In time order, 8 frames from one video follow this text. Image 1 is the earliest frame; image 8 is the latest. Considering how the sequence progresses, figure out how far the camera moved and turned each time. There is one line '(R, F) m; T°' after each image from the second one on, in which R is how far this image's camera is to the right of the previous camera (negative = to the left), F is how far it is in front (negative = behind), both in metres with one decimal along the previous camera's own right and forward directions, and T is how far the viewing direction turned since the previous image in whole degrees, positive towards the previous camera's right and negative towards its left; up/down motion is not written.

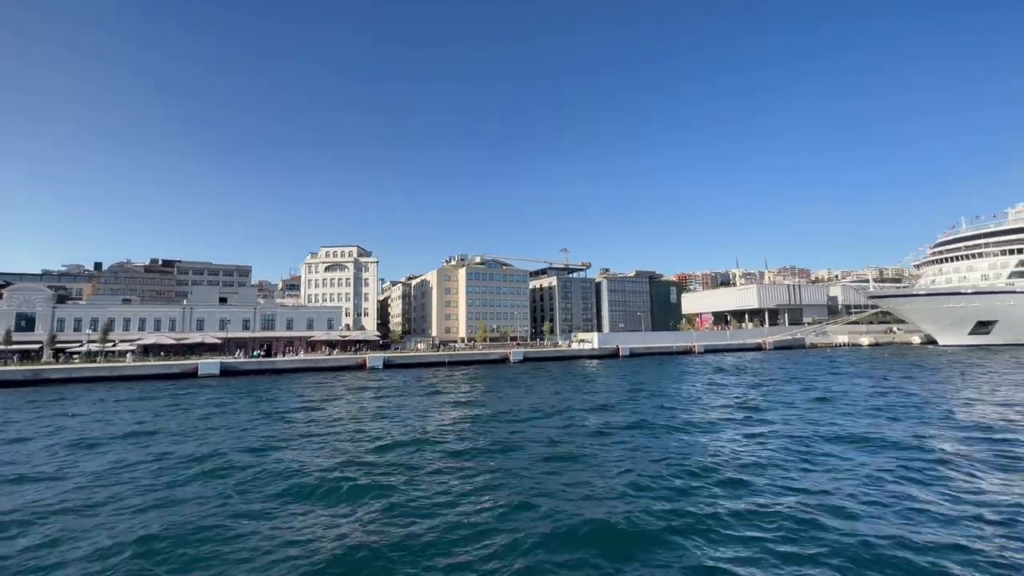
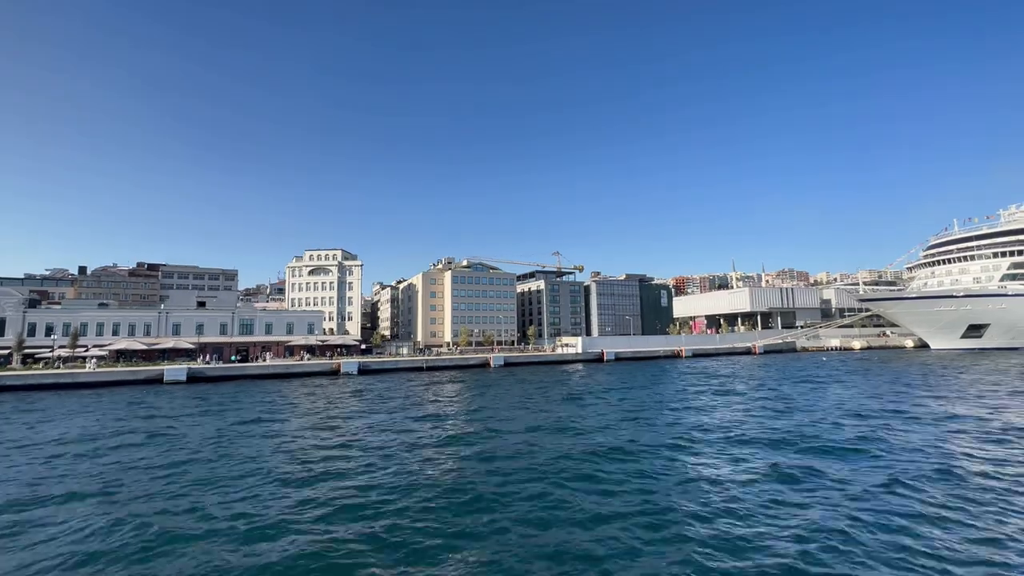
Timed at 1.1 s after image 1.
(+1.5, +0.6) m; 0°
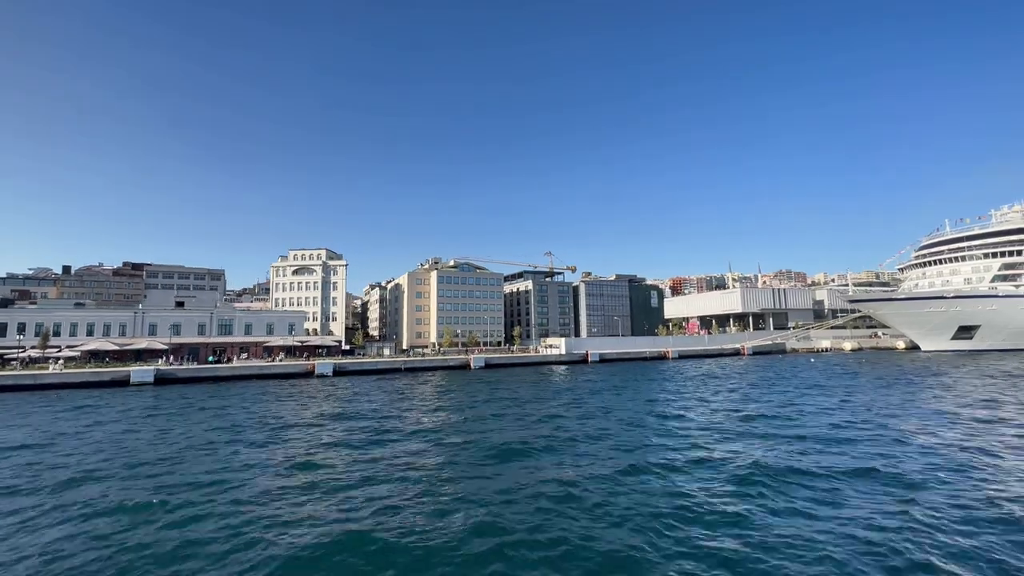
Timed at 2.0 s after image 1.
(+1.4, +0.5) m; 0°
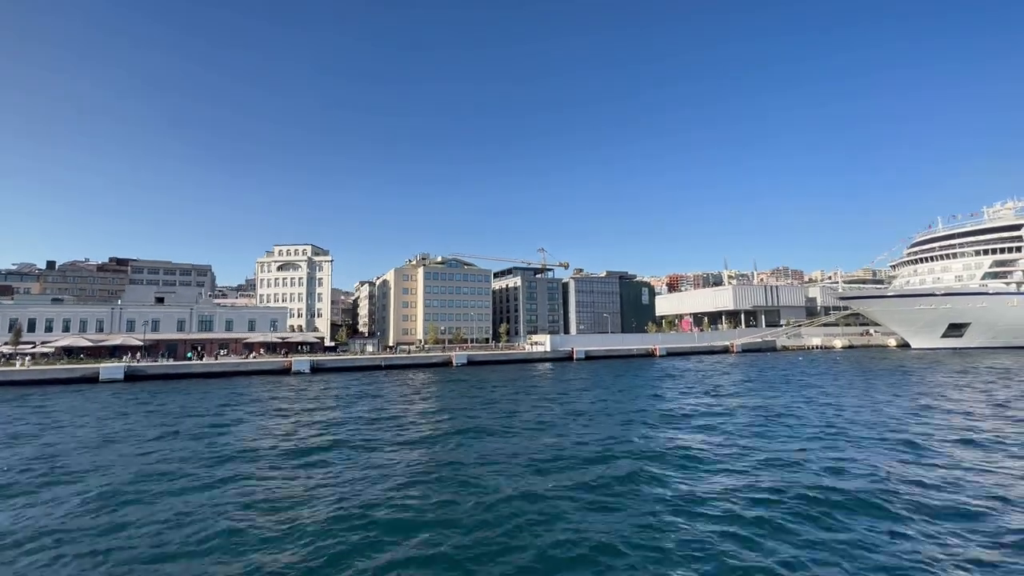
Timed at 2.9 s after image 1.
(+1.1, +0.5) m; 0°
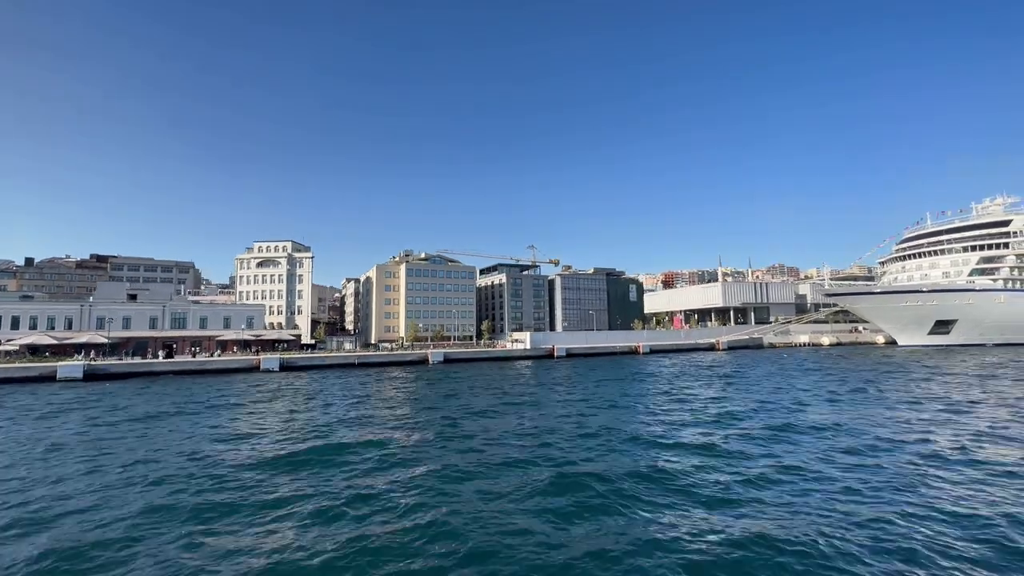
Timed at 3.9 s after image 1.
(+1.5, +0.6) m; 0°
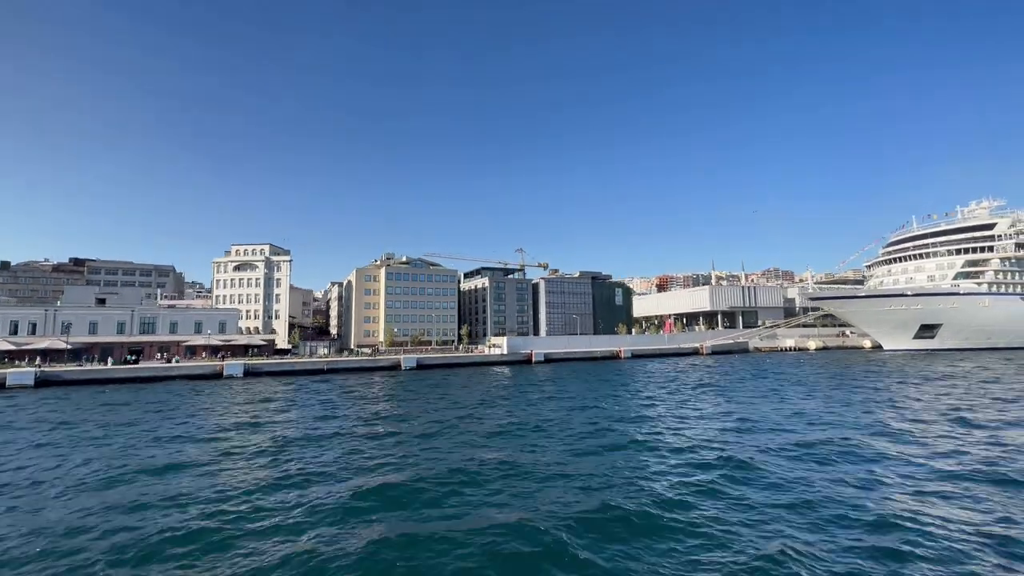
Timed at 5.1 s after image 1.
(+1.6, +0.7) m; 0°
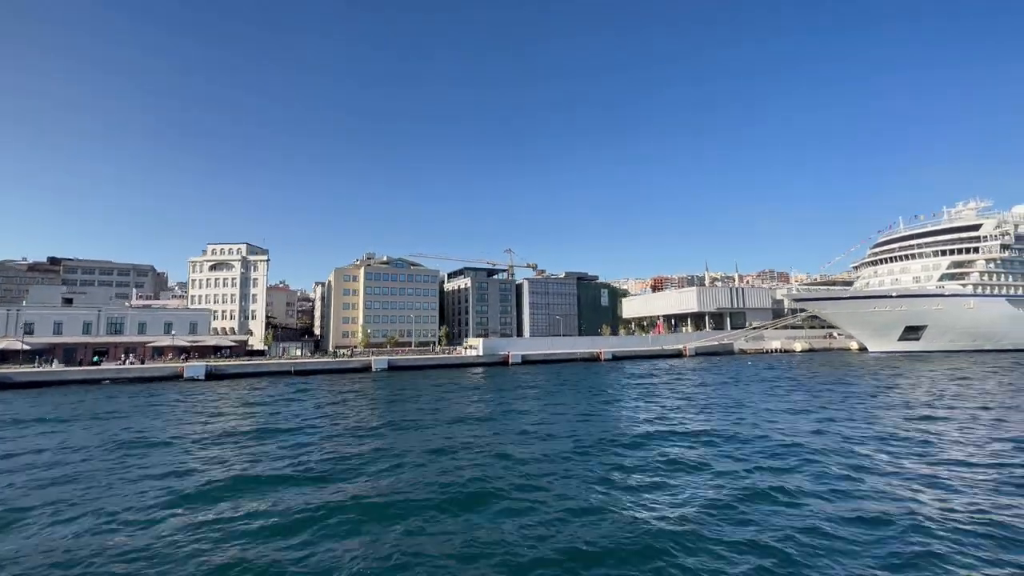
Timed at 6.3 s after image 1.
(+1.7, +0.7) m; 0°
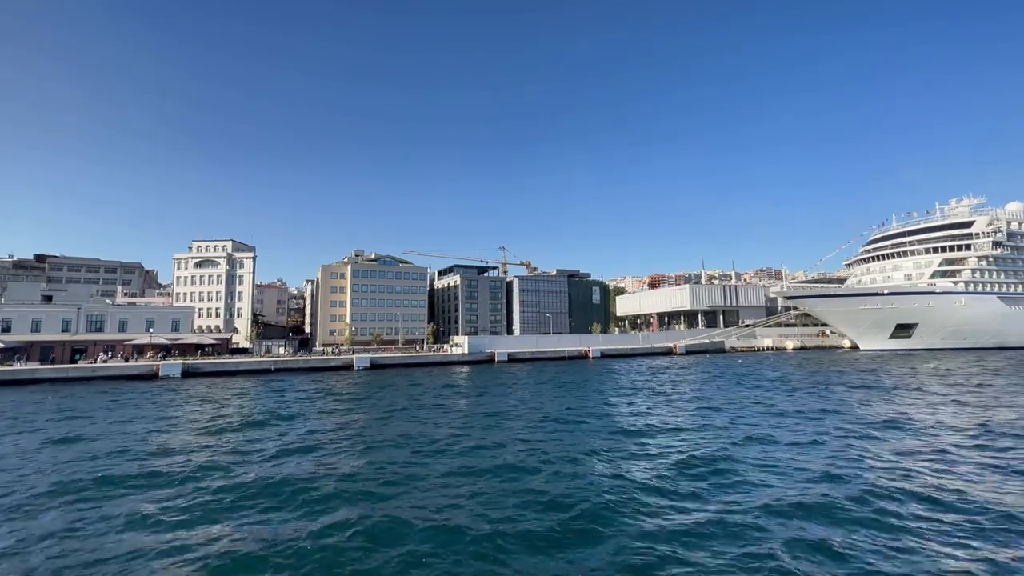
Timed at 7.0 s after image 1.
(+1.0, +0.4) m; 0°
